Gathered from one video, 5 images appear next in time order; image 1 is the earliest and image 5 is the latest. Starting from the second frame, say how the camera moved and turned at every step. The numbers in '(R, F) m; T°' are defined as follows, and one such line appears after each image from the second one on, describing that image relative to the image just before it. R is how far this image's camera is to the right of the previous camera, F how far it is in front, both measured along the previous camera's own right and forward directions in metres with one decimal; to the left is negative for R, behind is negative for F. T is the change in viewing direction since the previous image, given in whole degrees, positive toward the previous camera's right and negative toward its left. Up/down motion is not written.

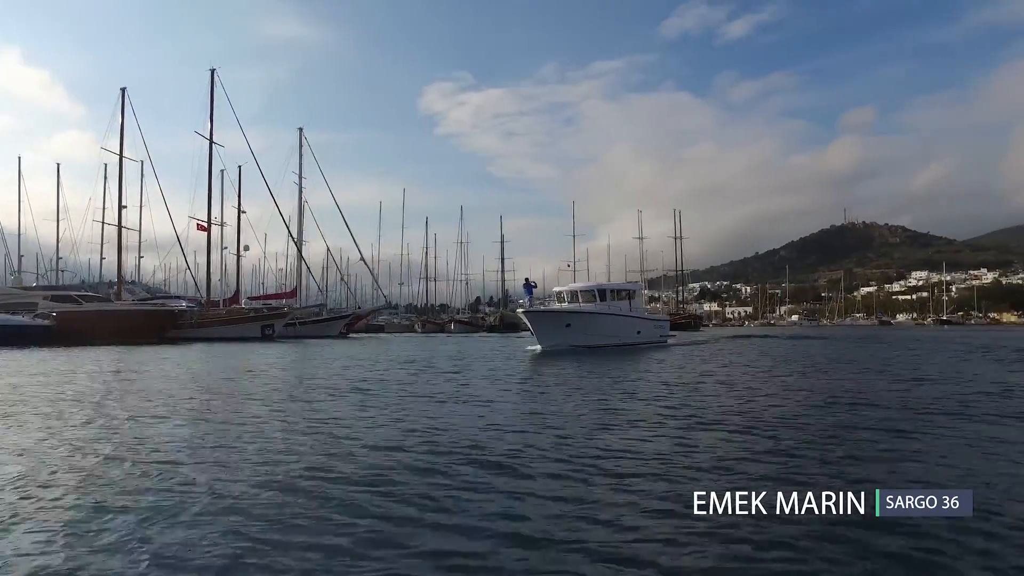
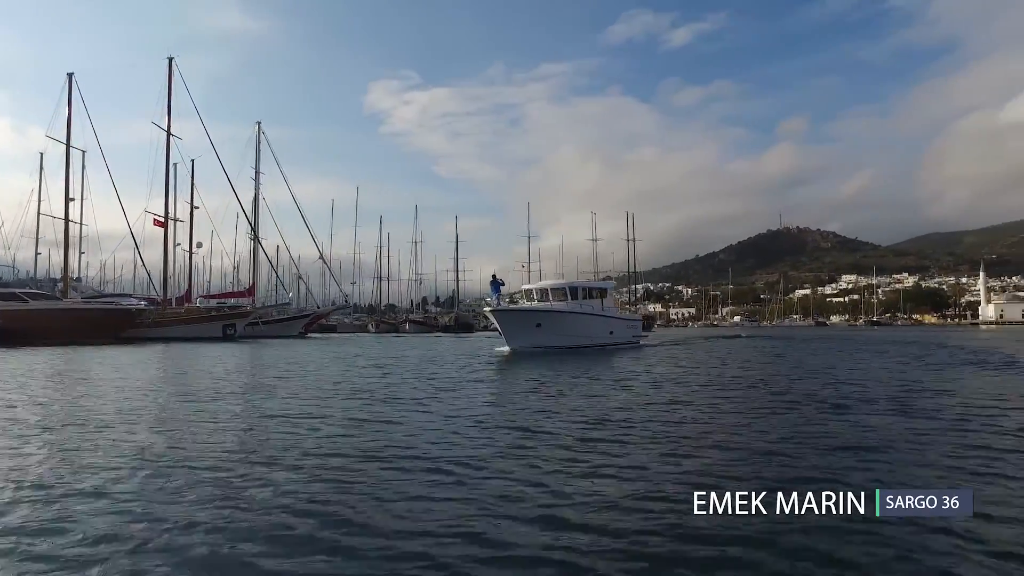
(-0.9, -0.2) m; +5°
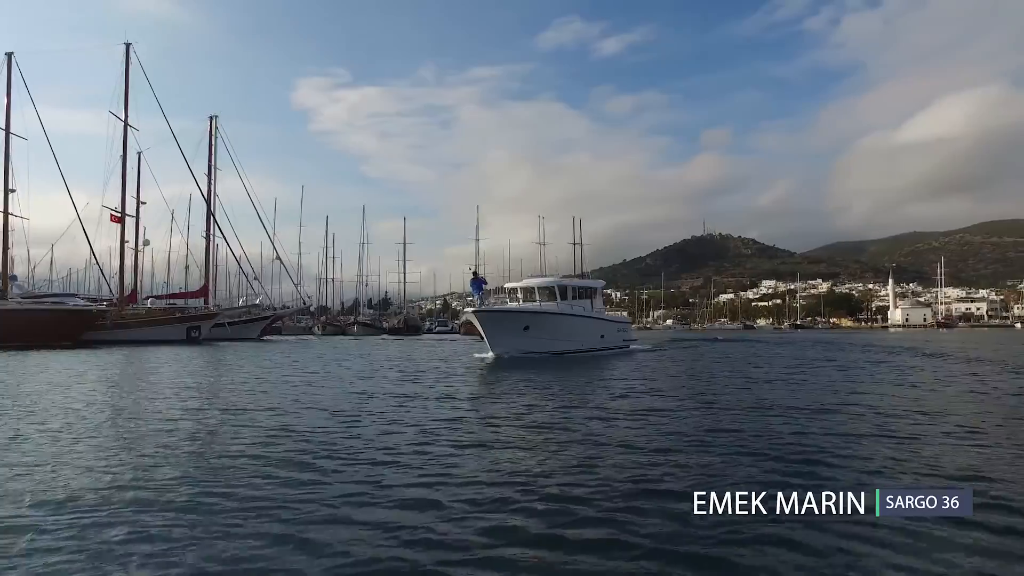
(-1.9, -0.1) m; +6°
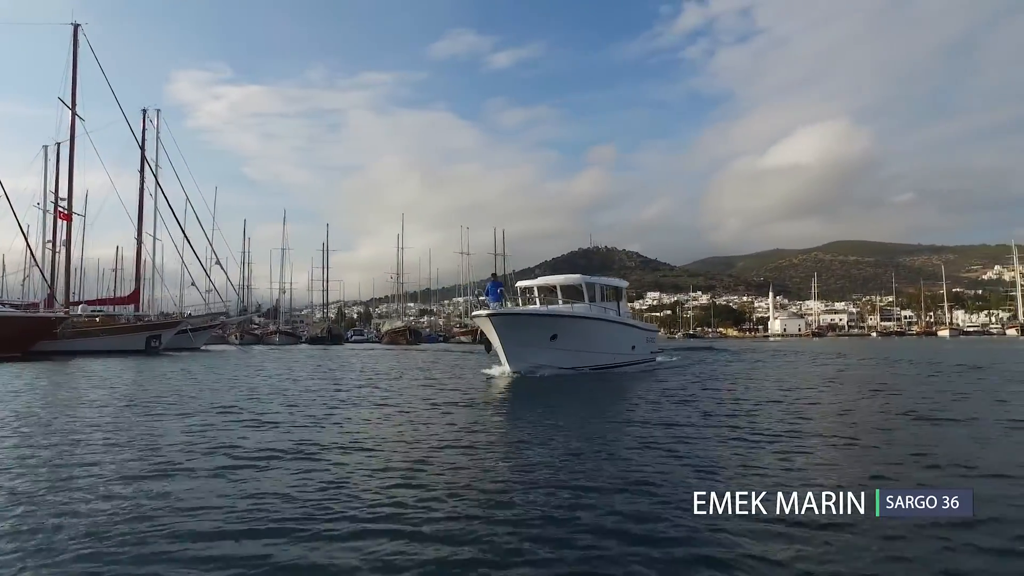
(-3.8, +0.3) m; +10°
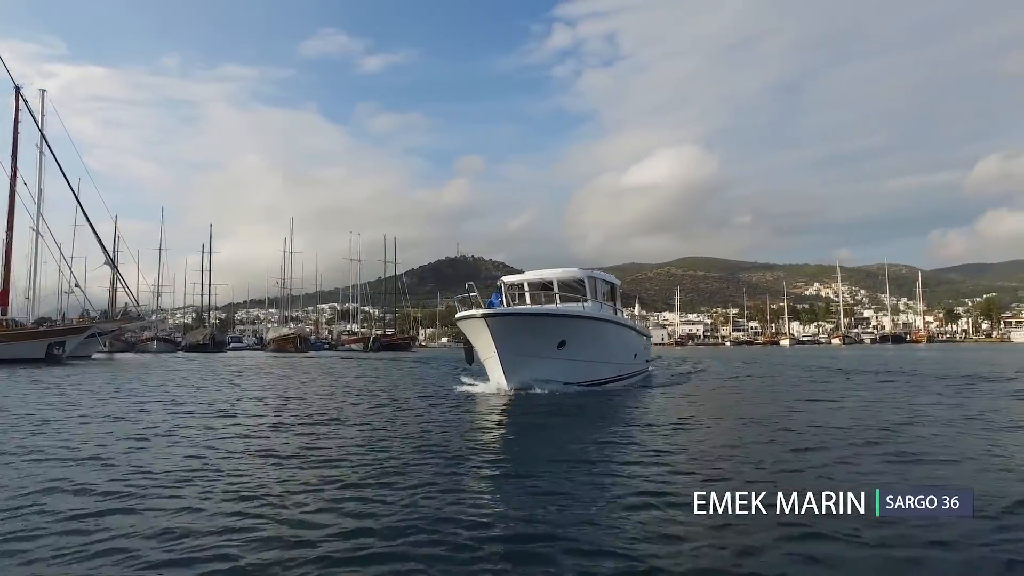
(-3.6, +1.8) m; +12°
